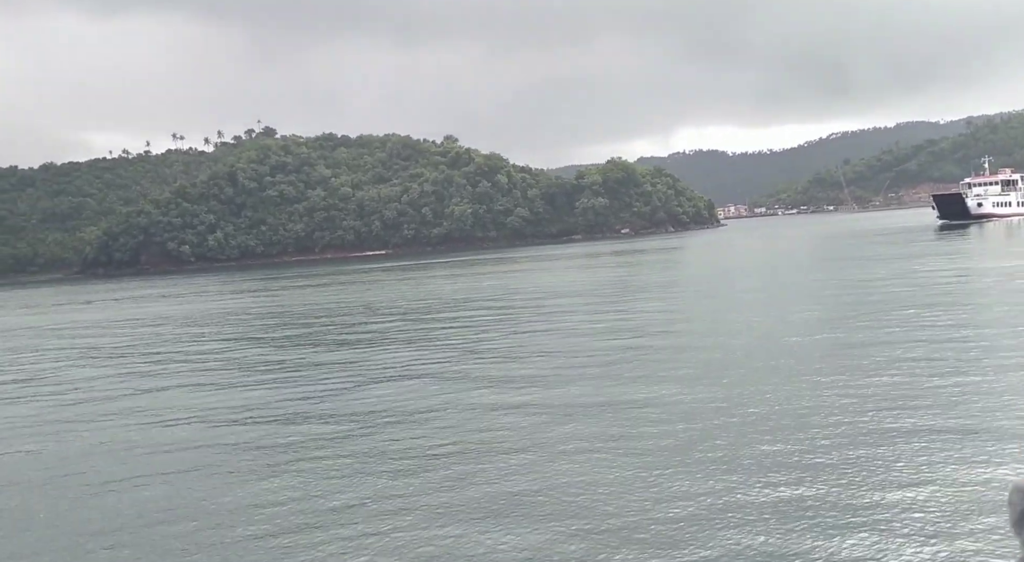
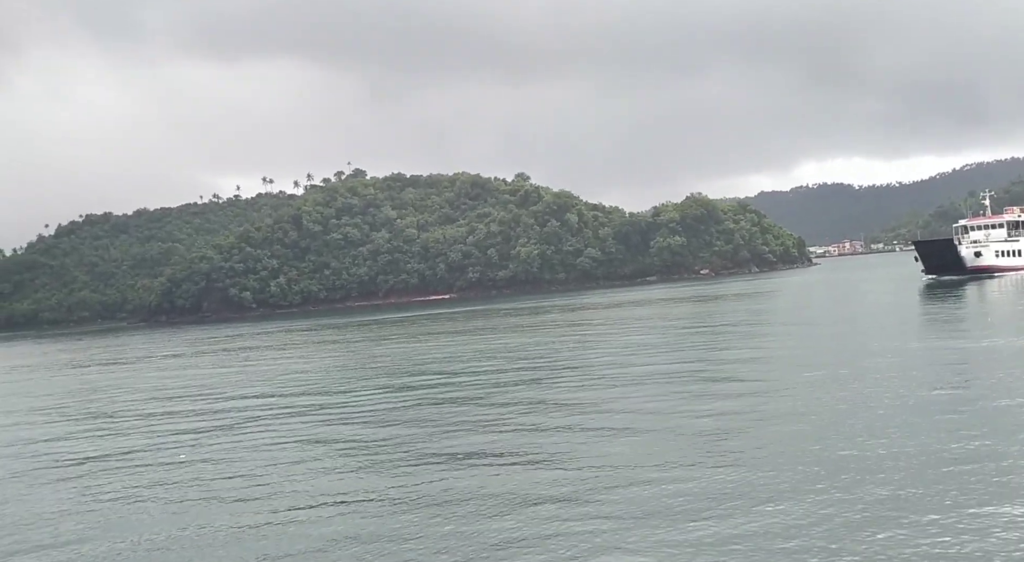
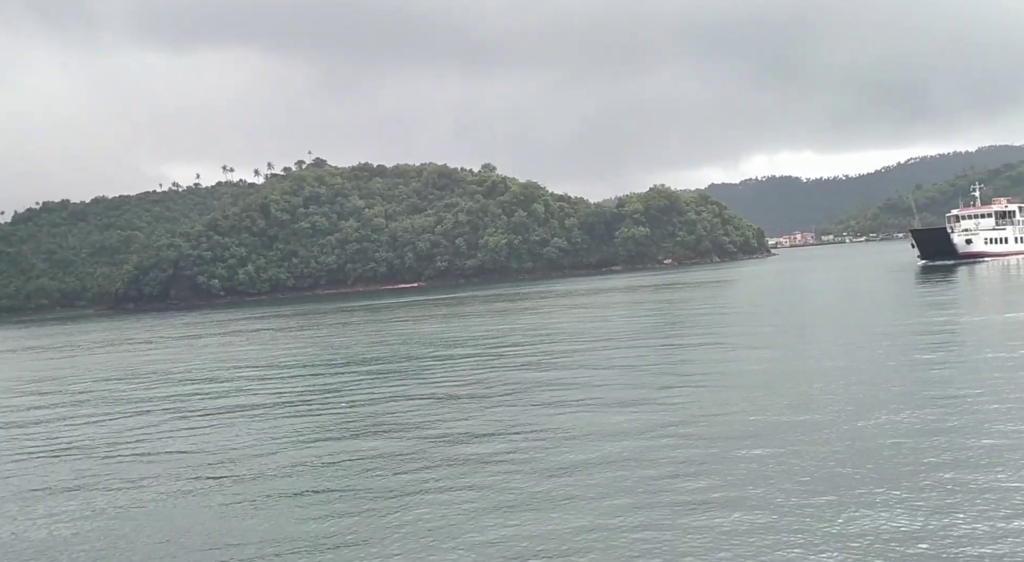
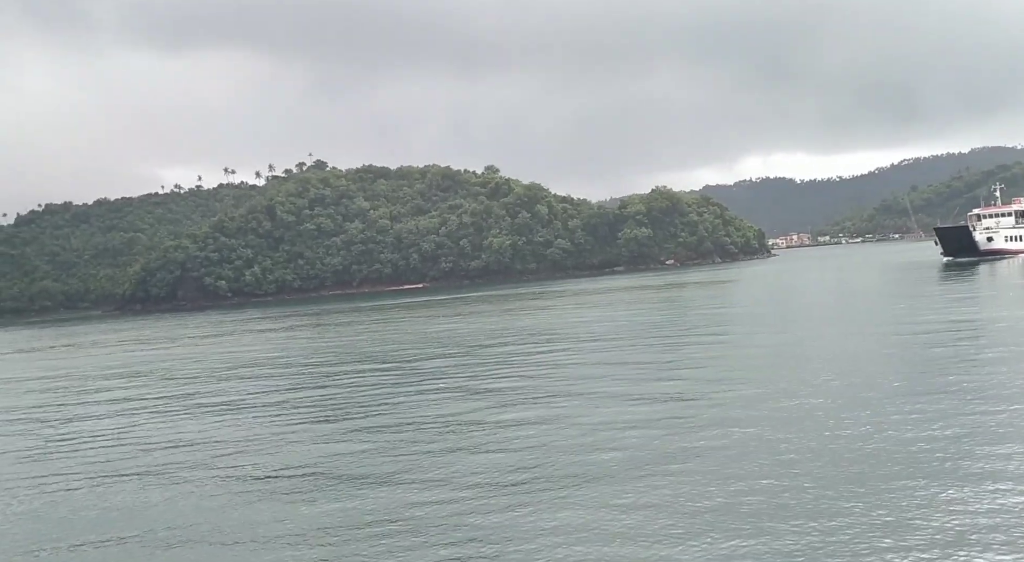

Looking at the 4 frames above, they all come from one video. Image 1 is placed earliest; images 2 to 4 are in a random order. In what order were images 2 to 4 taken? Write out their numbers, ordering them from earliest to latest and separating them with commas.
4, 3, 2
